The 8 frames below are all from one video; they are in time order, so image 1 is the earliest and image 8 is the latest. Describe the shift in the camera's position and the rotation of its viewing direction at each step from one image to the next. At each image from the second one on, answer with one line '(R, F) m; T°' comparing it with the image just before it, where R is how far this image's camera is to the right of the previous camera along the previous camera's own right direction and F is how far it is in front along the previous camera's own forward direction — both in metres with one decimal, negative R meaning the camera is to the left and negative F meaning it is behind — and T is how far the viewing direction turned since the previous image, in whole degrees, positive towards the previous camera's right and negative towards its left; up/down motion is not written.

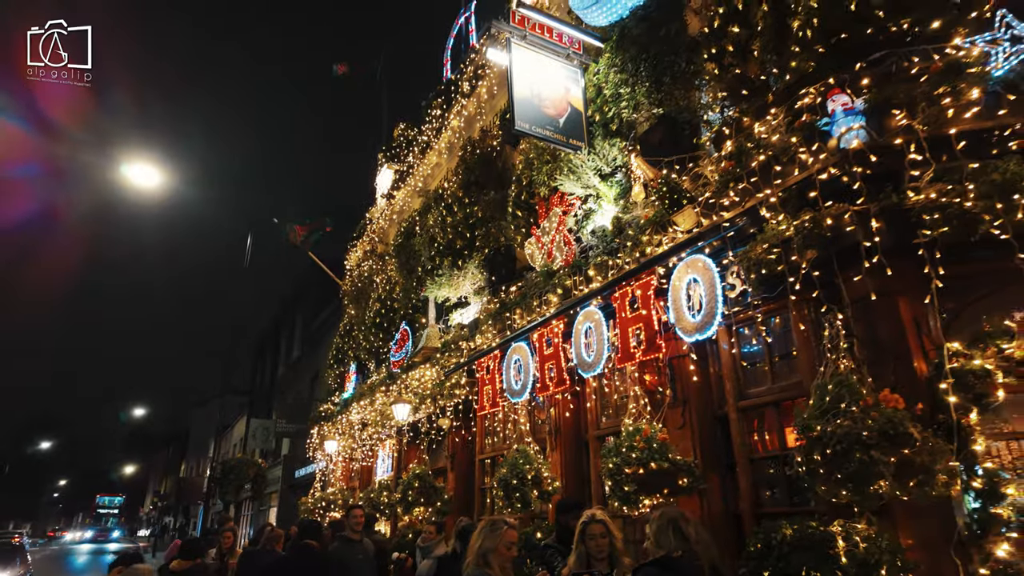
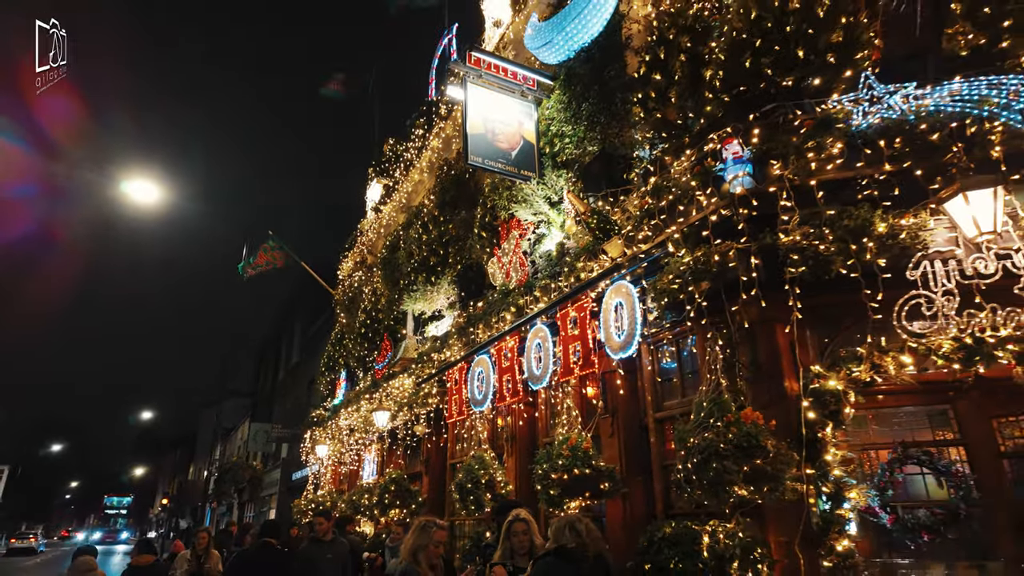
(+0.9, -0.8) m; -1°
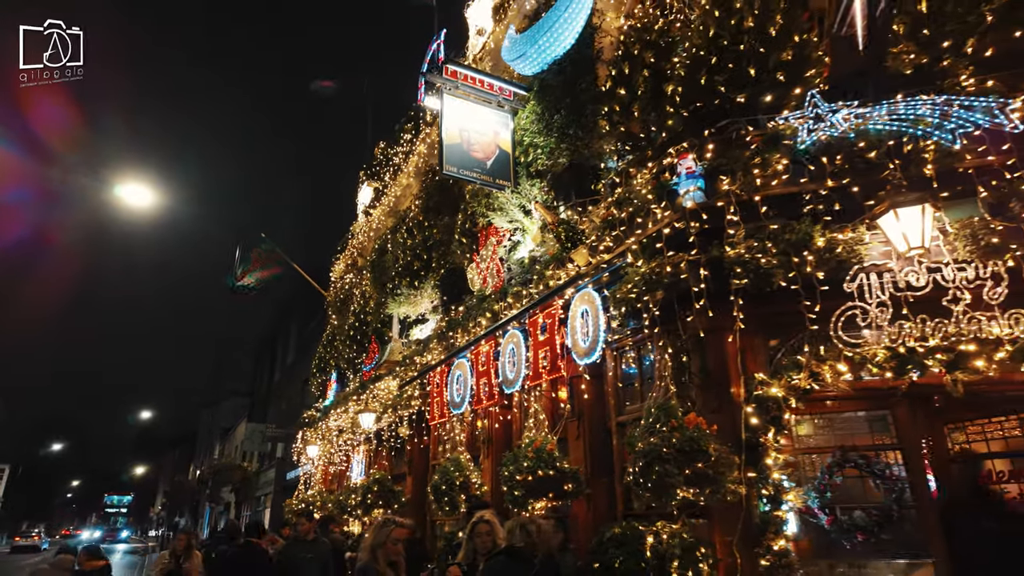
(+0.5, -0.3) m; 0°
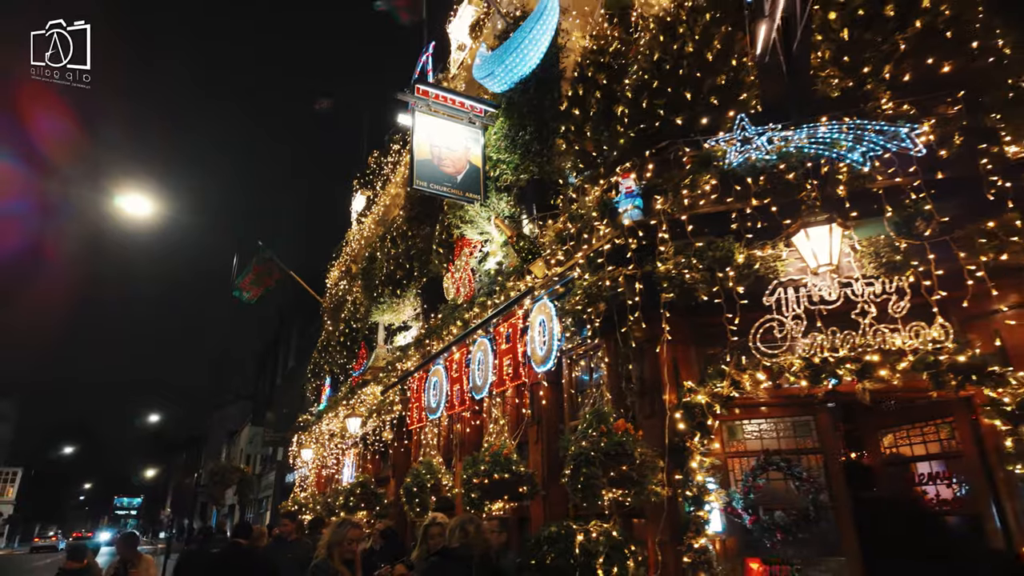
(+0.7, -0.4) m; -1°
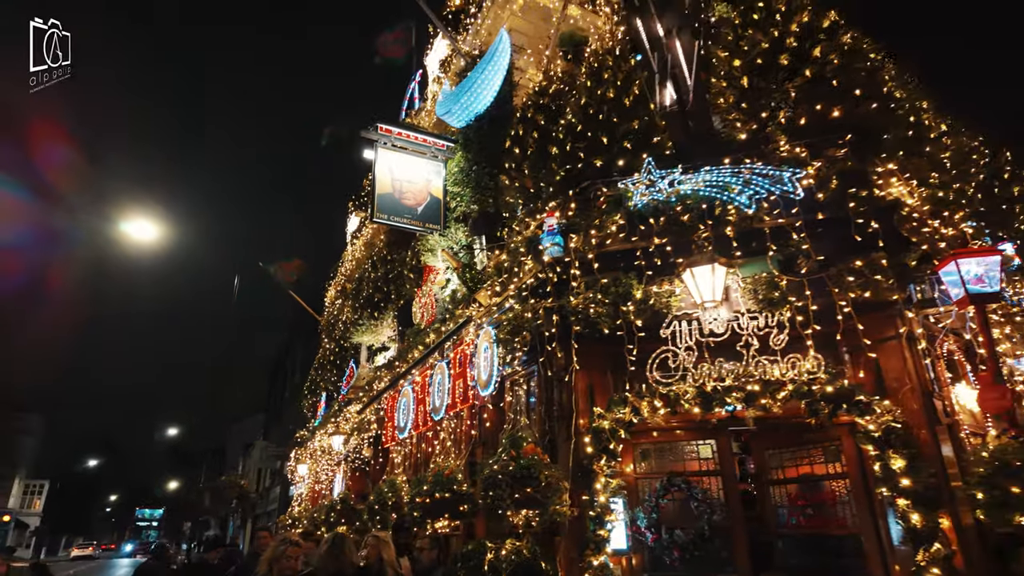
(+1.2, -0.5) m; -2°
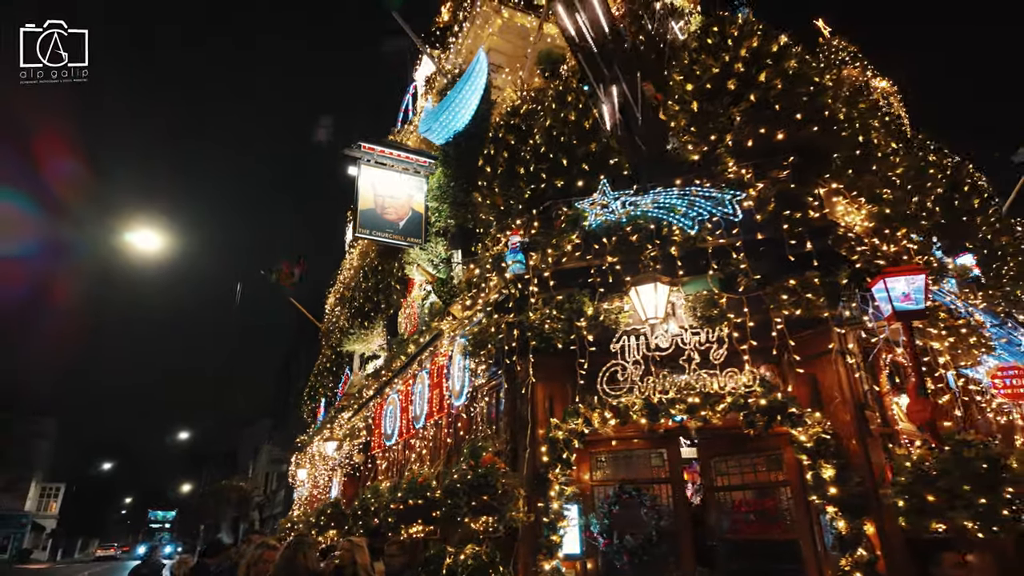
(+0.6, -0.4) m; -1°
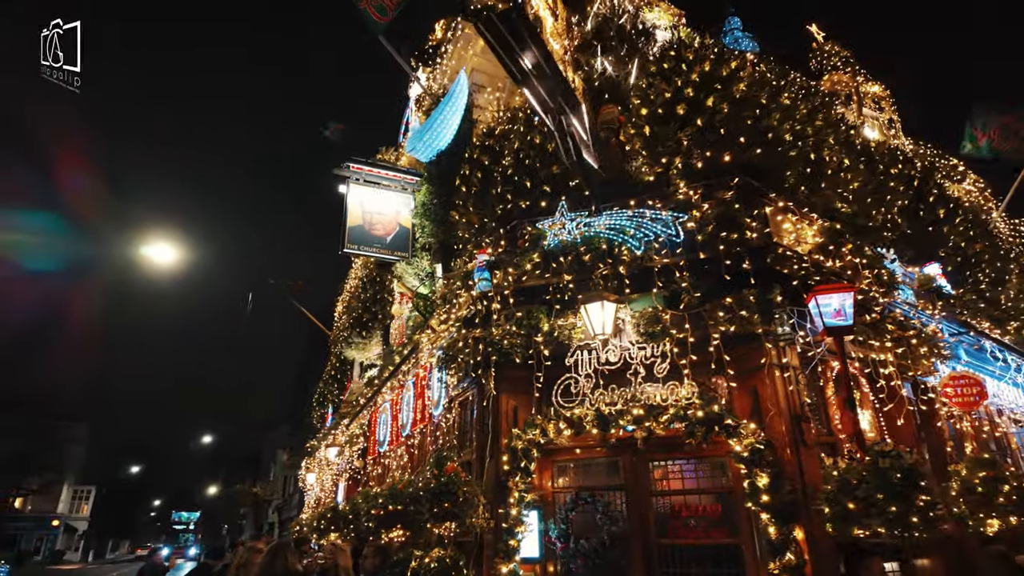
(+0.8, -0.4) m; -2°
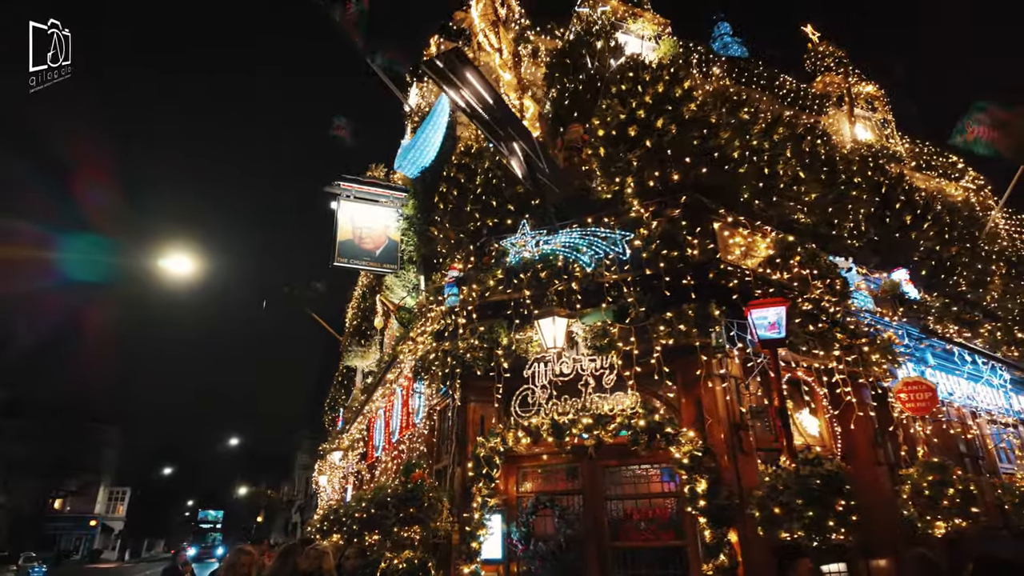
(+0.9, -0.4) m; -2°
